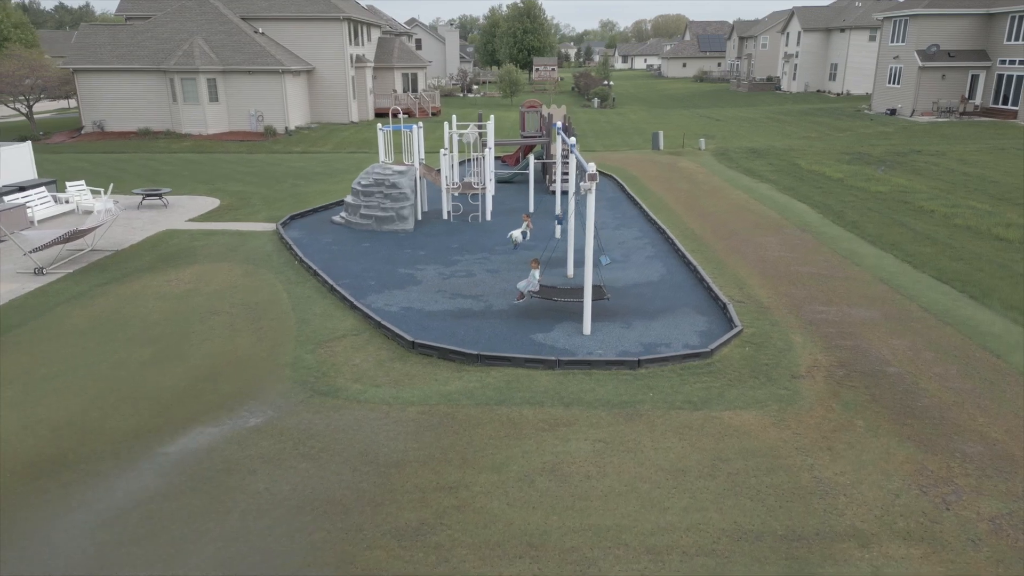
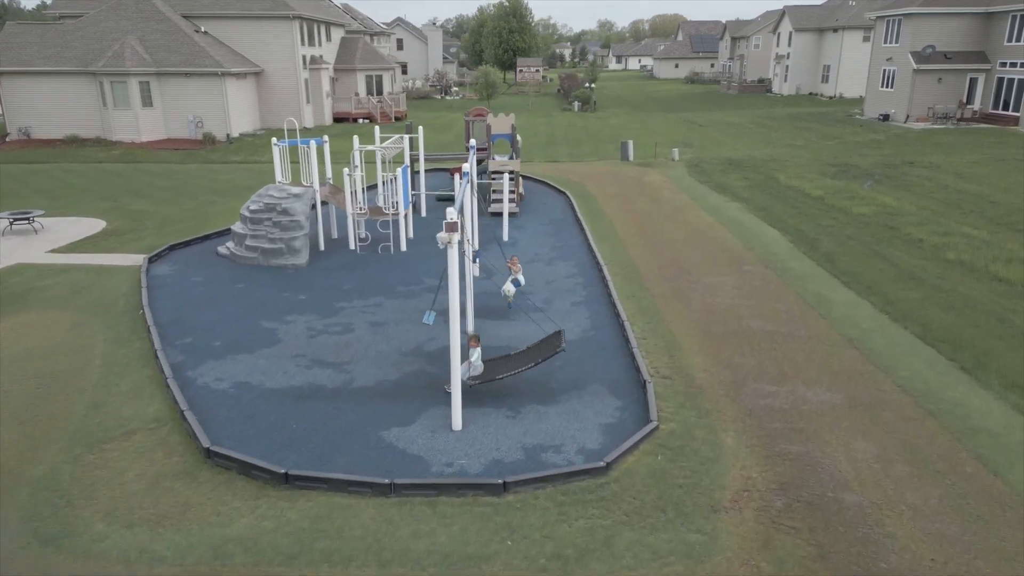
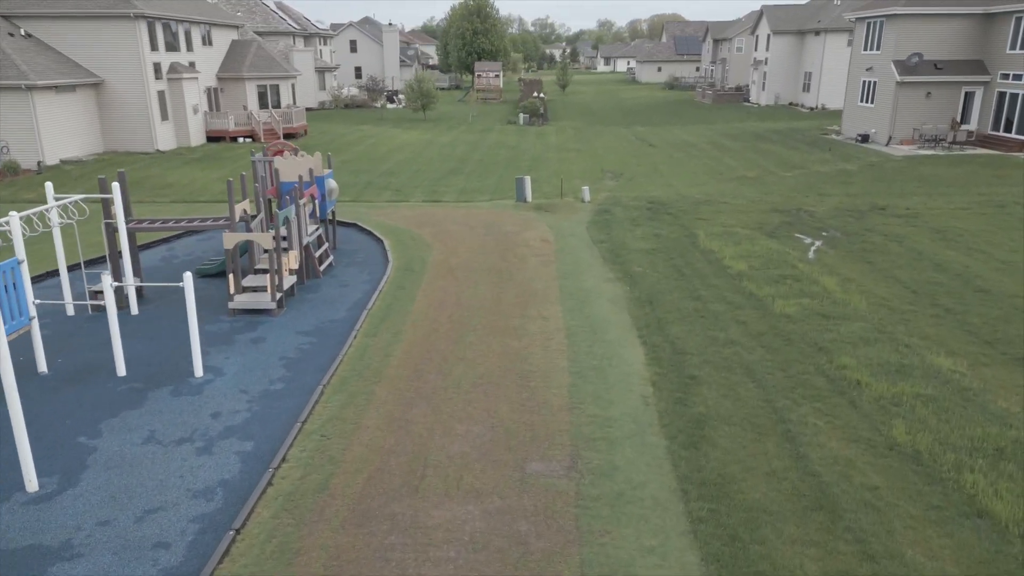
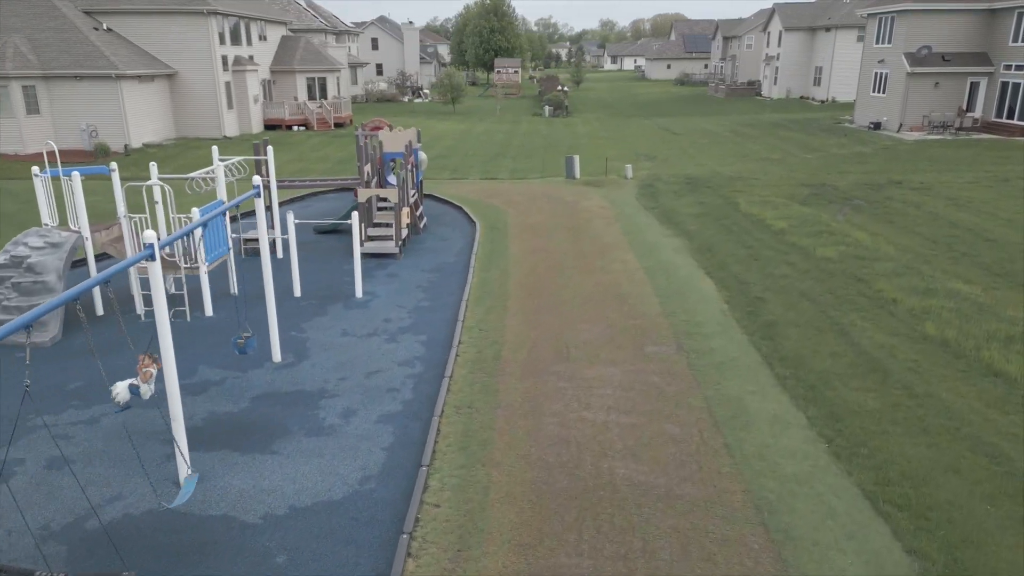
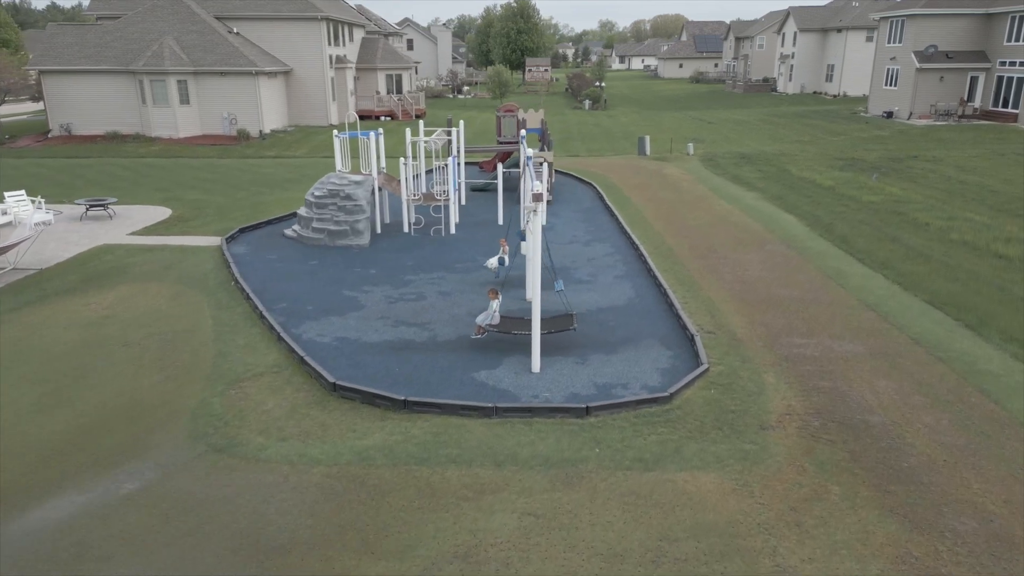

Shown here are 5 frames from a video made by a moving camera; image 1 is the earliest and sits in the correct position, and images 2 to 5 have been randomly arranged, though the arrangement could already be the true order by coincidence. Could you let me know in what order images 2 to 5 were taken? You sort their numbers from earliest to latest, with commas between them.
5, 2, 4, 3
